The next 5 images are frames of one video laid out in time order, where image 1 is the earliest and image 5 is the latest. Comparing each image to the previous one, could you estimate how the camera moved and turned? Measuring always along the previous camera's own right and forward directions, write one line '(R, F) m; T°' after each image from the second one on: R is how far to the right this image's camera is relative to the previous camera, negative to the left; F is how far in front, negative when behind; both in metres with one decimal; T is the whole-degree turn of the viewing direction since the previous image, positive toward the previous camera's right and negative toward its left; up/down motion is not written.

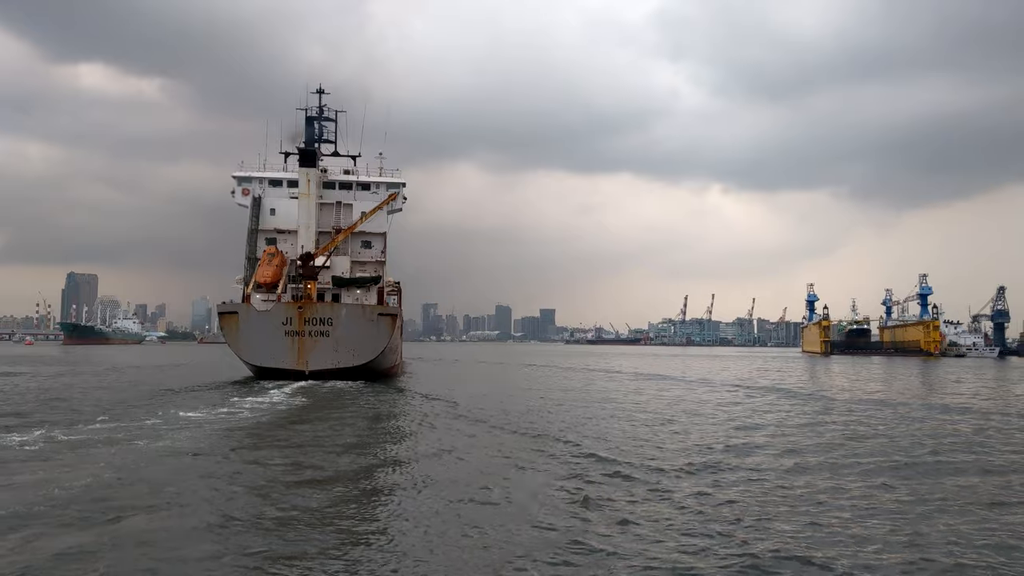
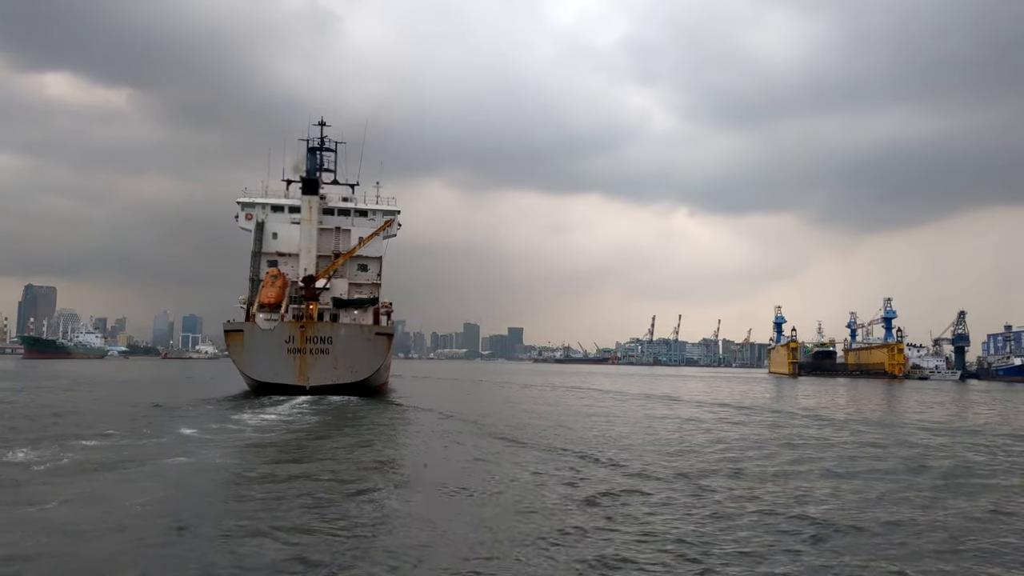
(-0.8, -1.3) m; +2°
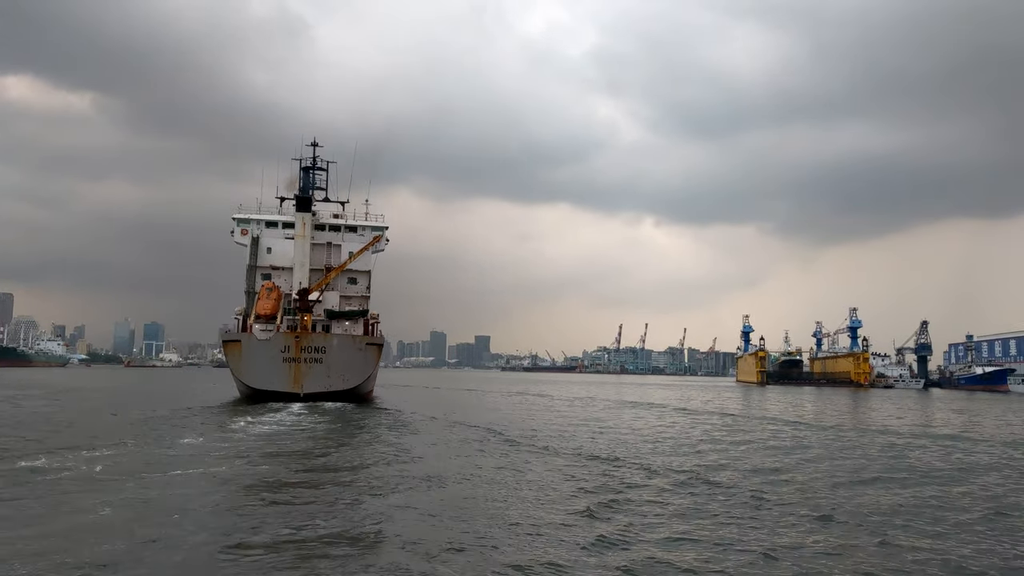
(-0.7, -0.8) m; +2°
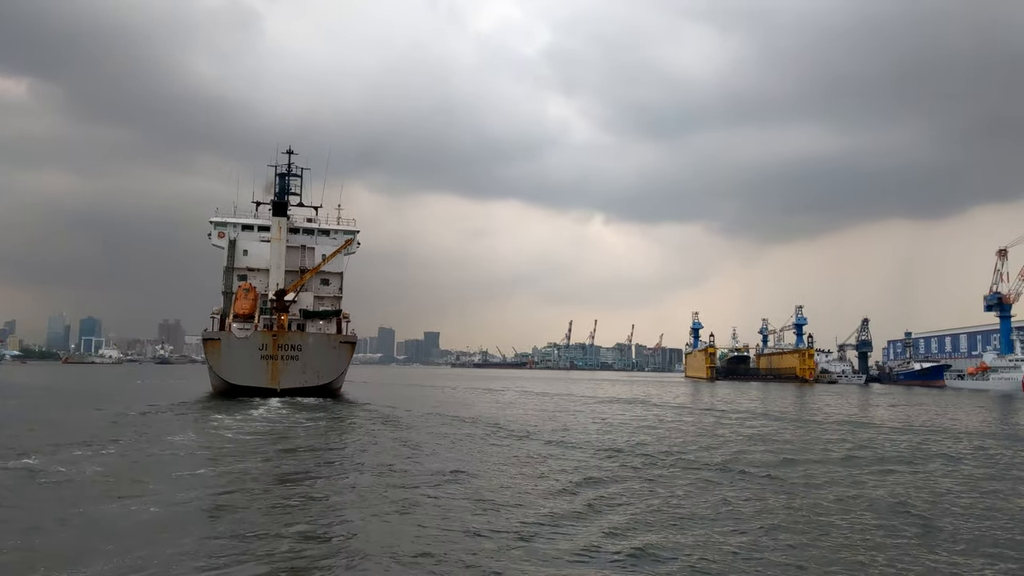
(-0.7, -0.7) m; +4°
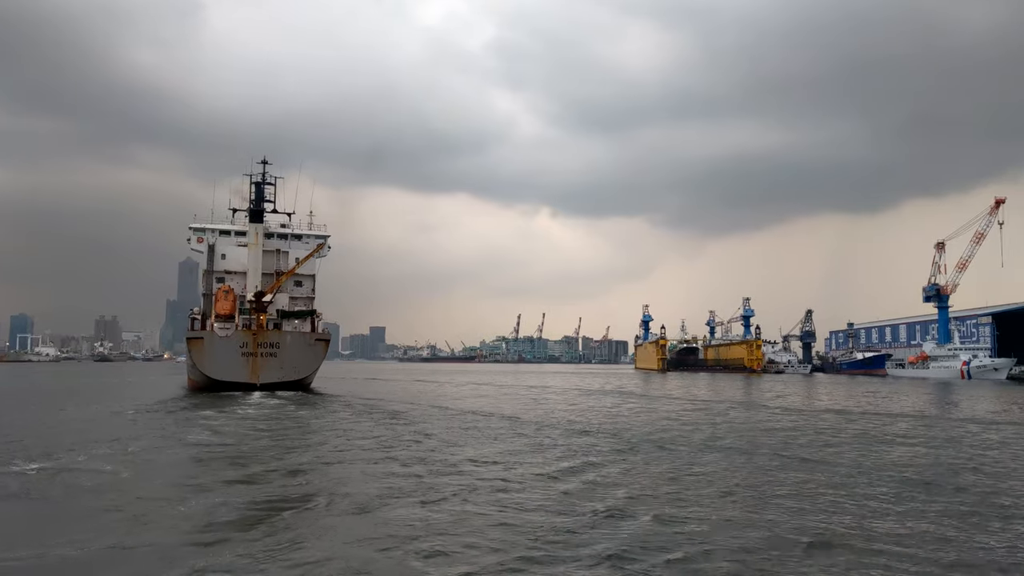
(-0.8, -0.7) m; +4°
